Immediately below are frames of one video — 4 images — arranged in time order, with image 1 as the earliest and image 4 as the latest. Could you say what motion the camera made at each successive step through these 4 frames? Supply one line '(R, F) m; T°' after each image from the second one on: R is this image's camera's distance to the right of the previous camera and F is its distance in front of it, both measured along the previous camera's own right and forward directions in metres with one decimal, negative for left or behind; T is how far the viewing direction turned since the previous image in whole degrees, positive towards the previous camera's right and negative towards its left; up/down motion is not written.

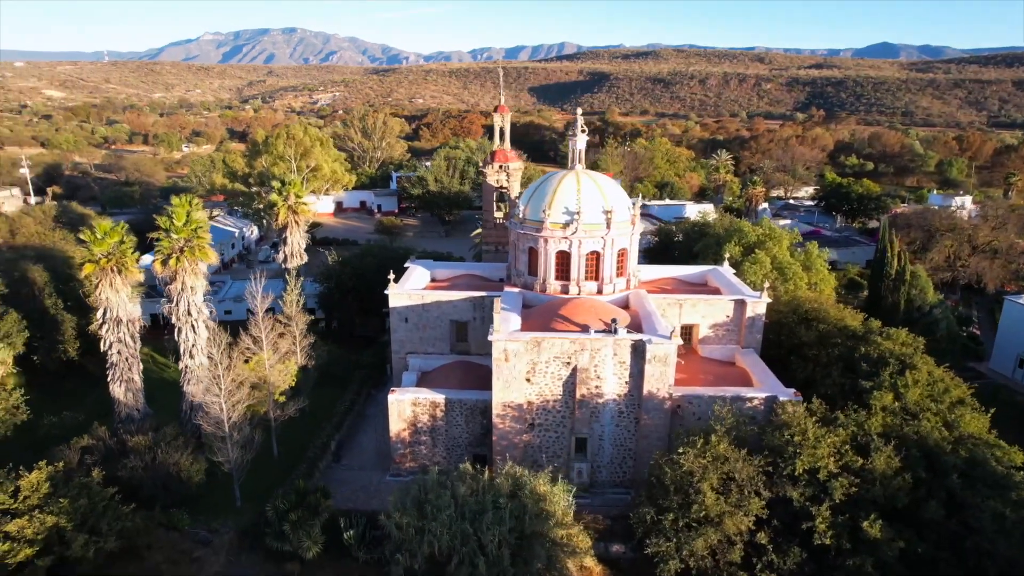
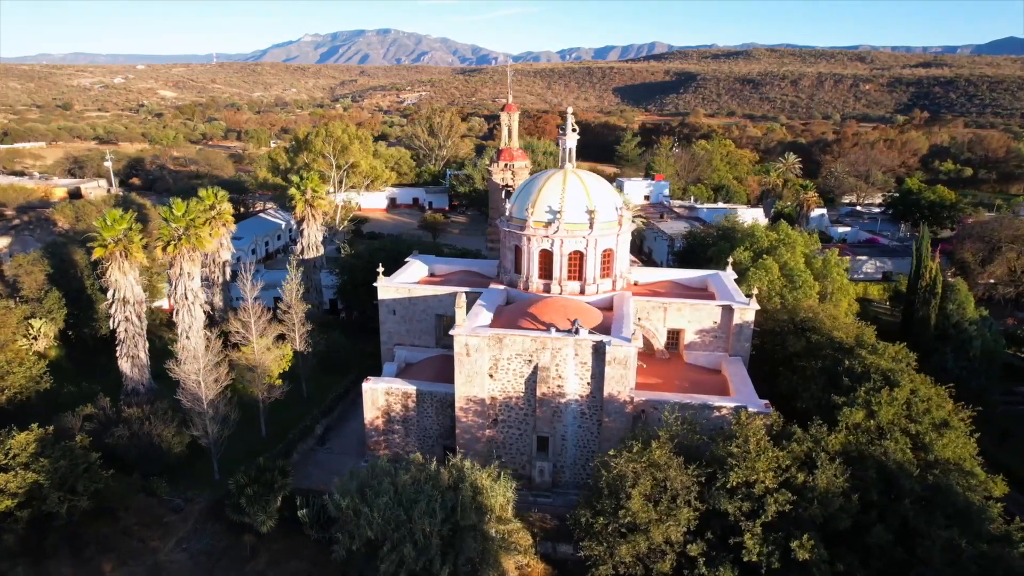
(+3.2, 0.0) m; -7°
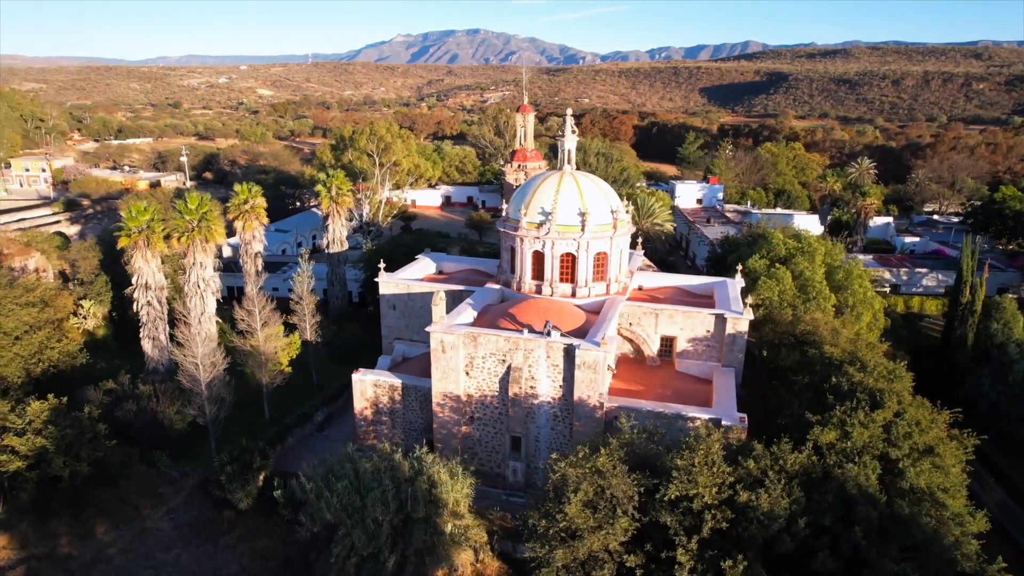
(+2.9, 0.0) m; -7°
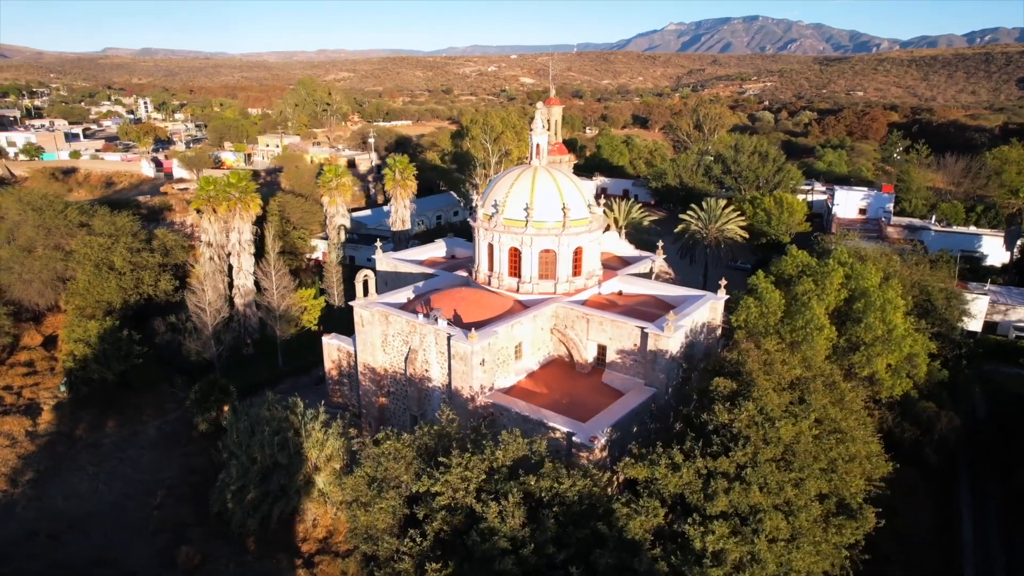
(+9.4, +1.5) m; -22°
